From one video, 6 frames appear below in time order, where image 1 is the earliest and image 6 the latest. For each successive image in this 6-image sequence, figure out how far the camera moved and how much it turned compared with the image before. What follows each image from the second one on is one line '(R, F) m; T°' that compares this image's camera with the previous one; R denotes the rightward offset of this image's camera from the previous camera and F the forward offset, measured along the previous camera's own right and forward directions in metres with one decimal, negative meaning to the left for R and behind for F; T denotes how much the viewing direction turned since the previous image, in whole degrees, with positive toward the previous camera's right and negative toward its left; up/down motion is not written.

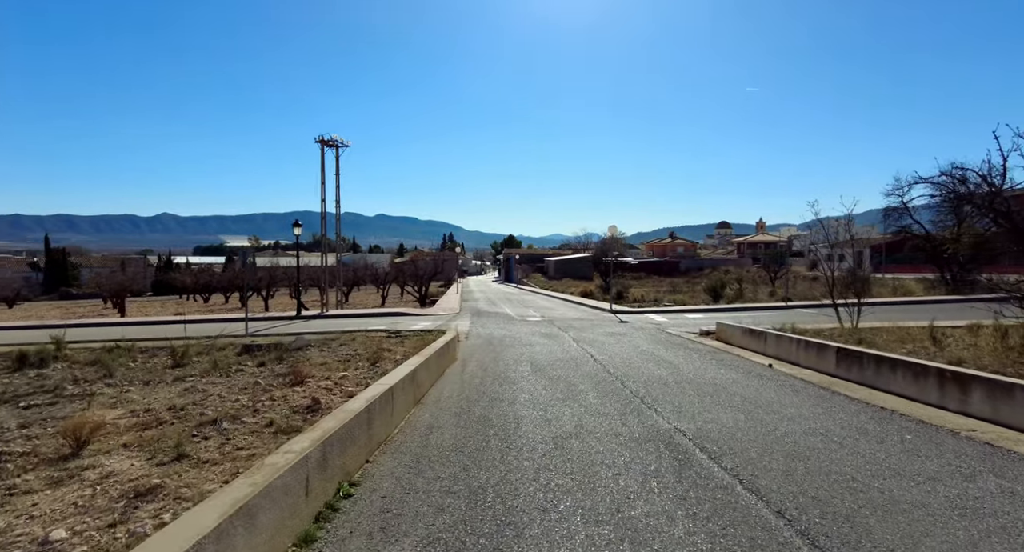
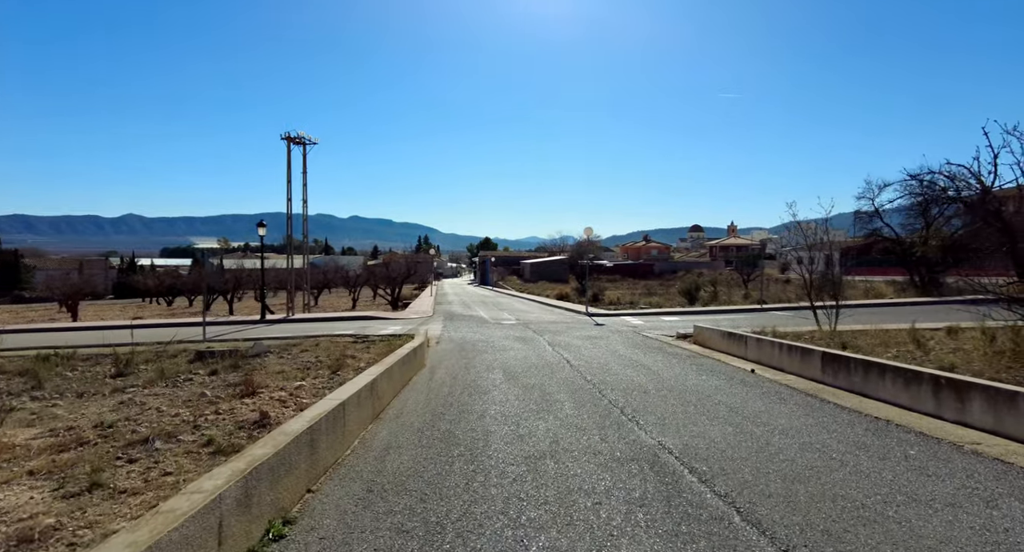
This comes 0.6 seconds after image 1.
(+0.1, +0.6) m; +3°
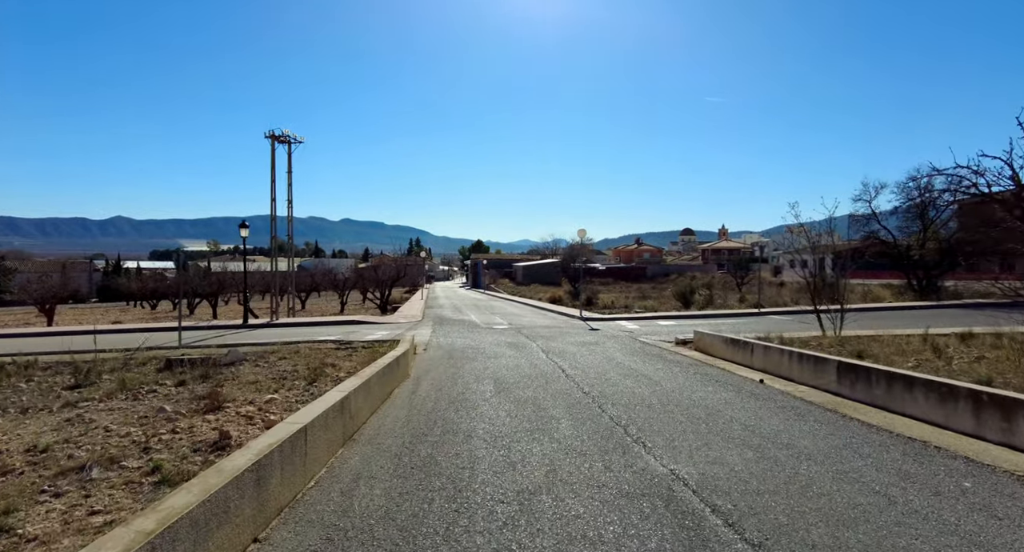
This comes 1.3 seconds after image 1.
(0.0, +0.7) m; +1°
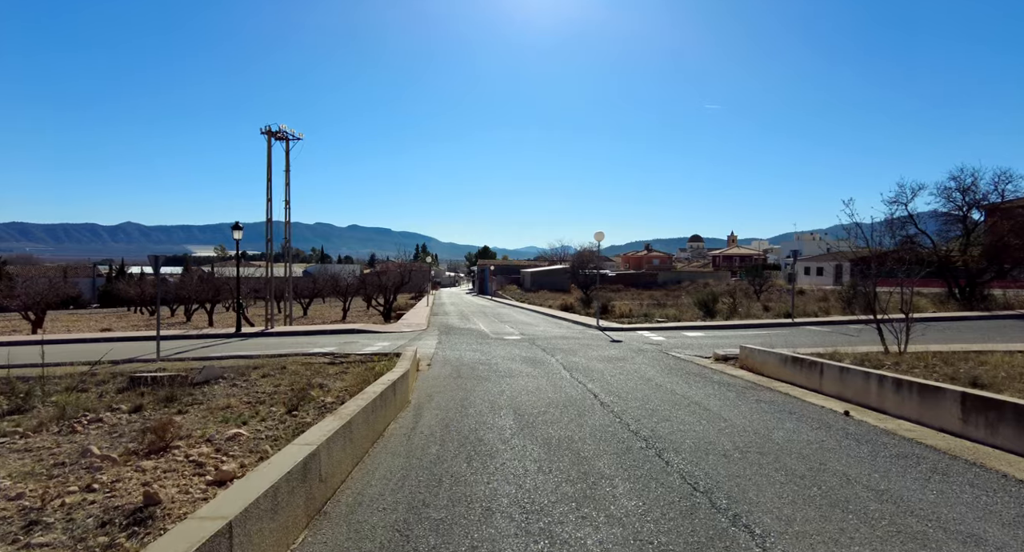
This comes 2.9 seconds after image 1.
(-0.3, +1.6) m; -1°
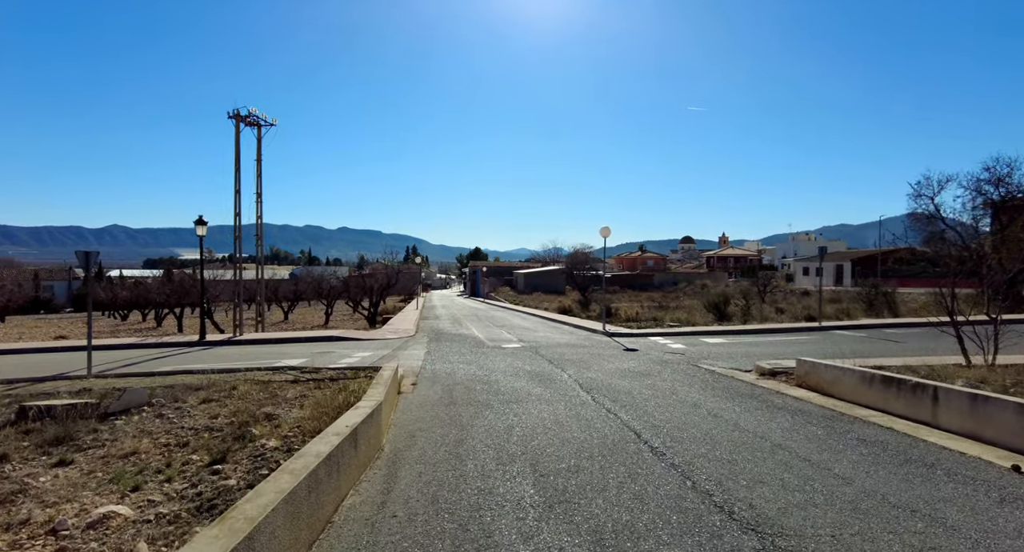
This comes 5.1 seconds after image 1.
(-0.3, +2.2) m; +1°
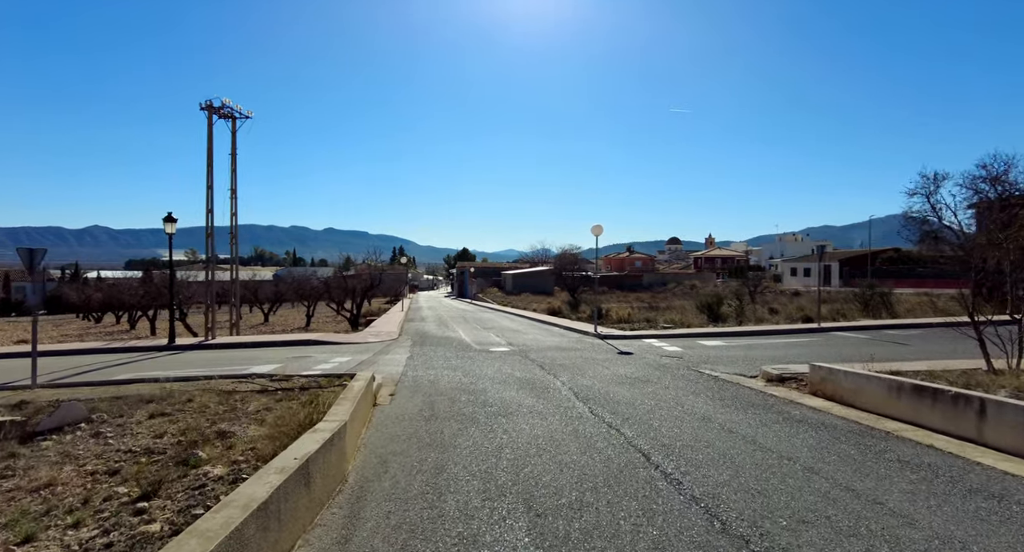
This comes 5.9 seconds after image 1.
(0.0, +0.9) m; +1°
